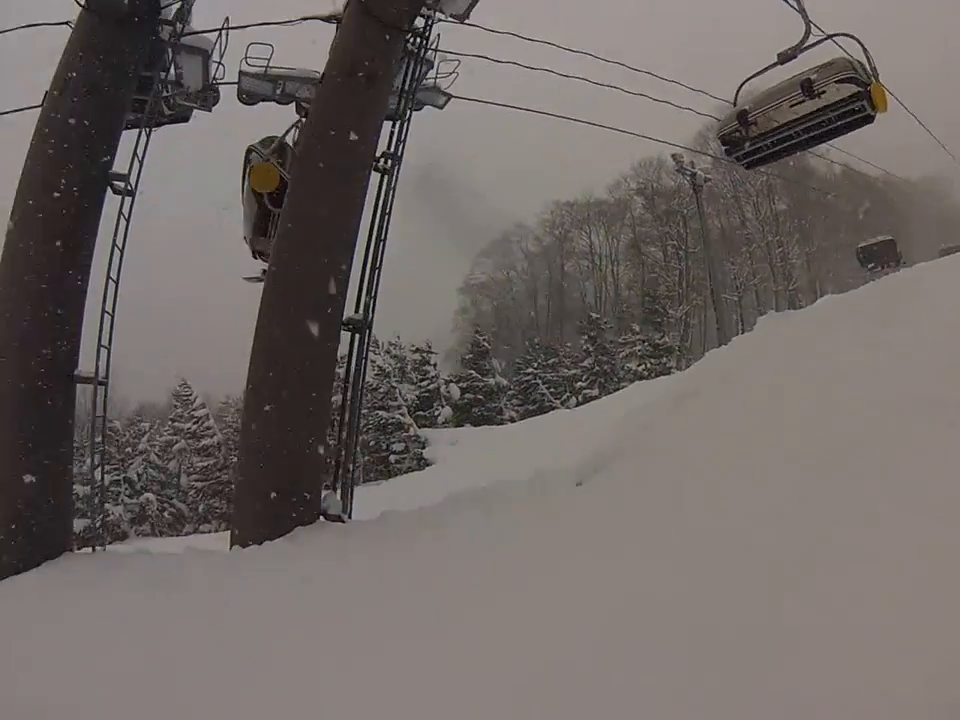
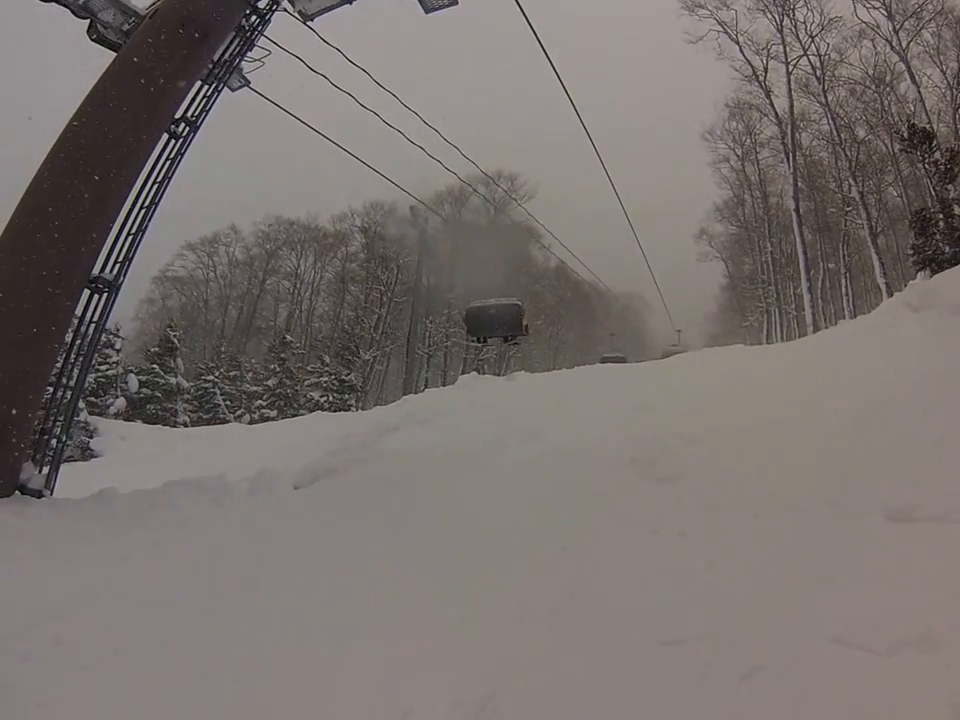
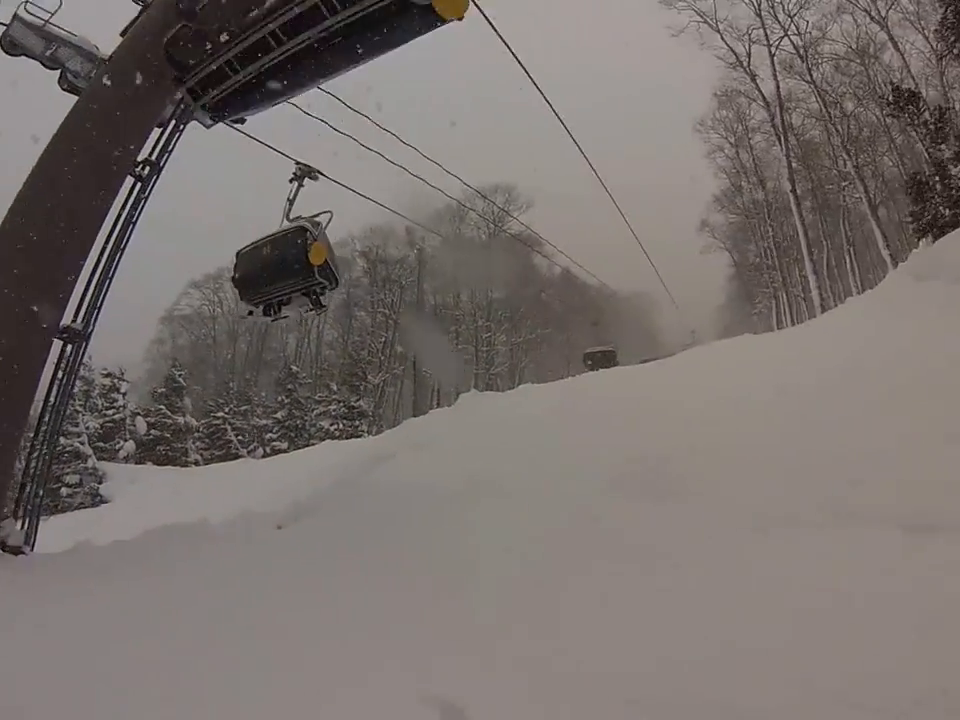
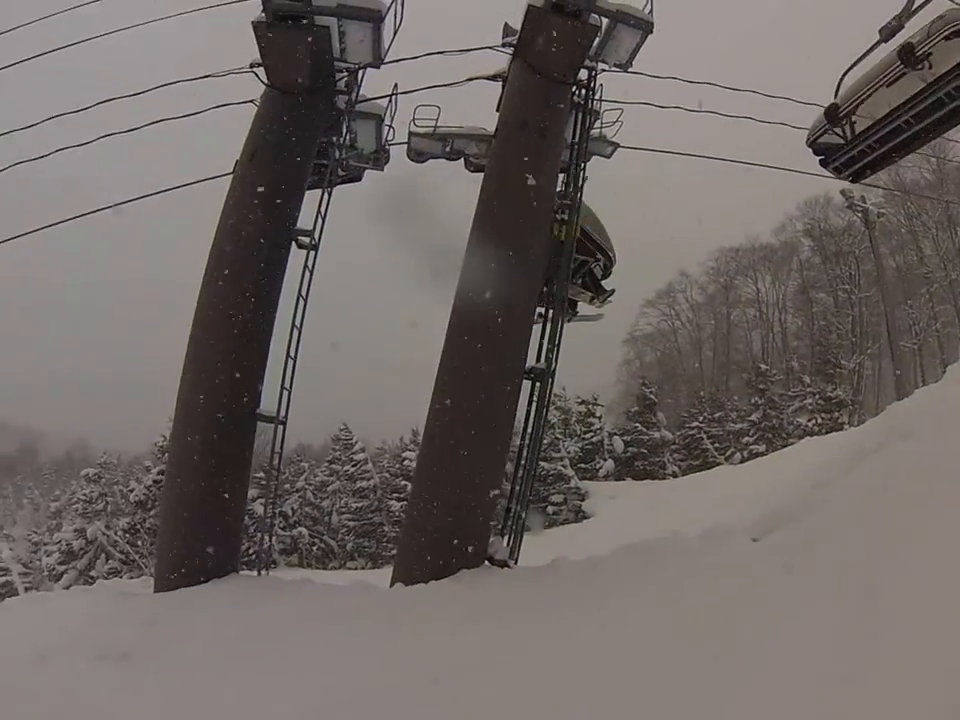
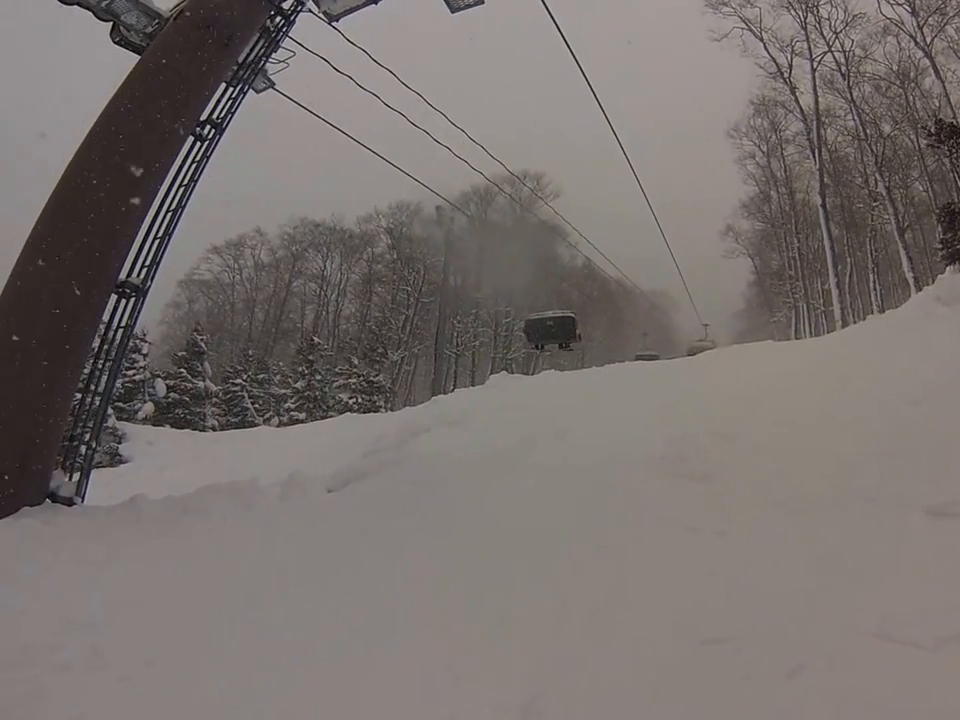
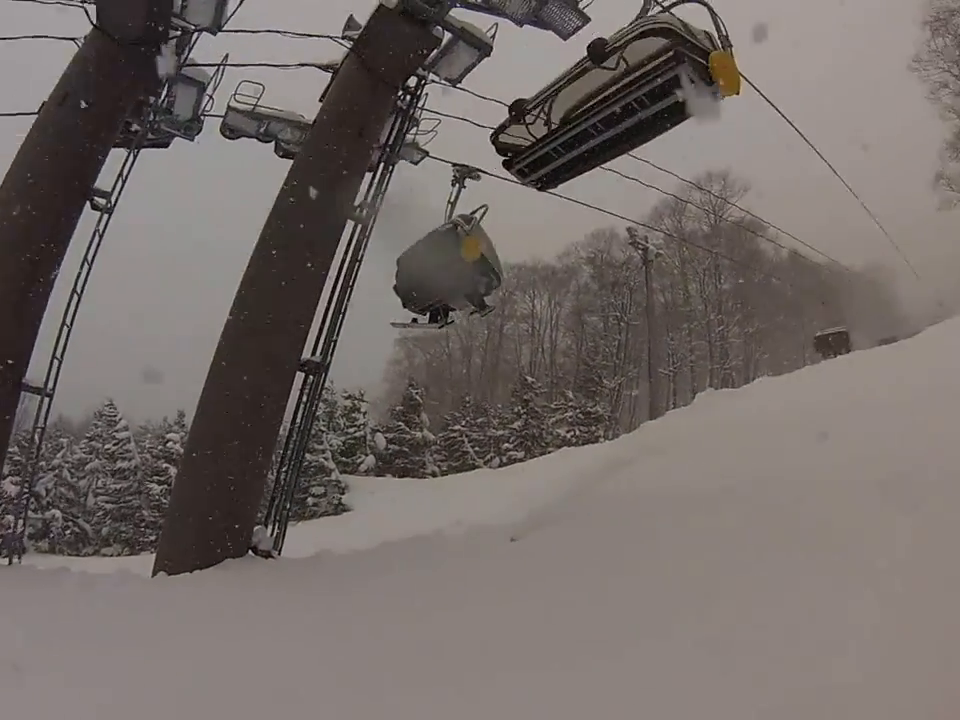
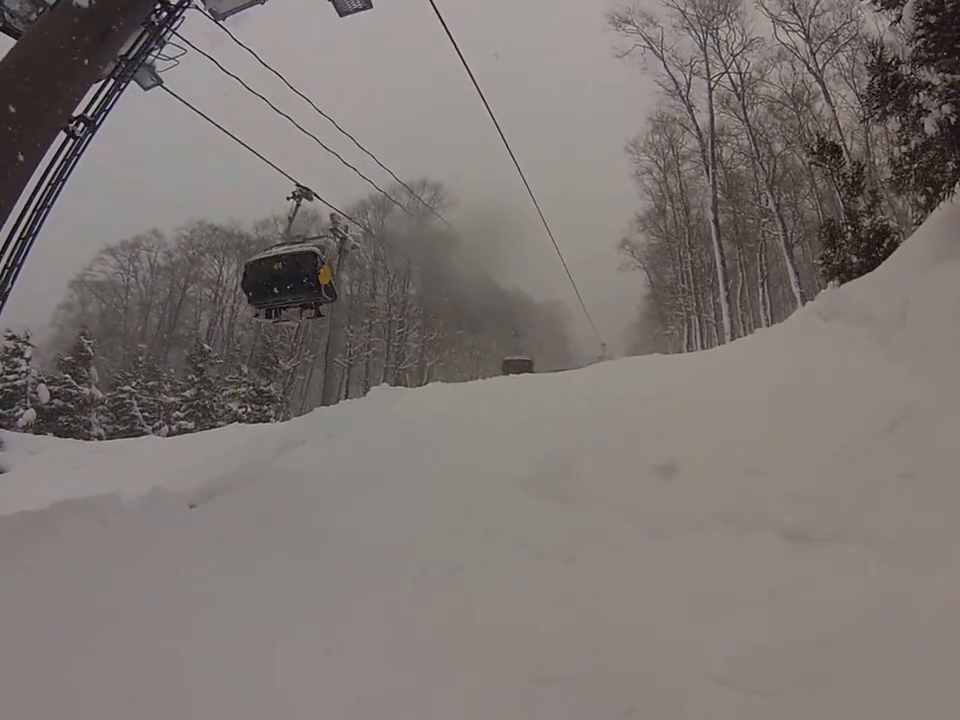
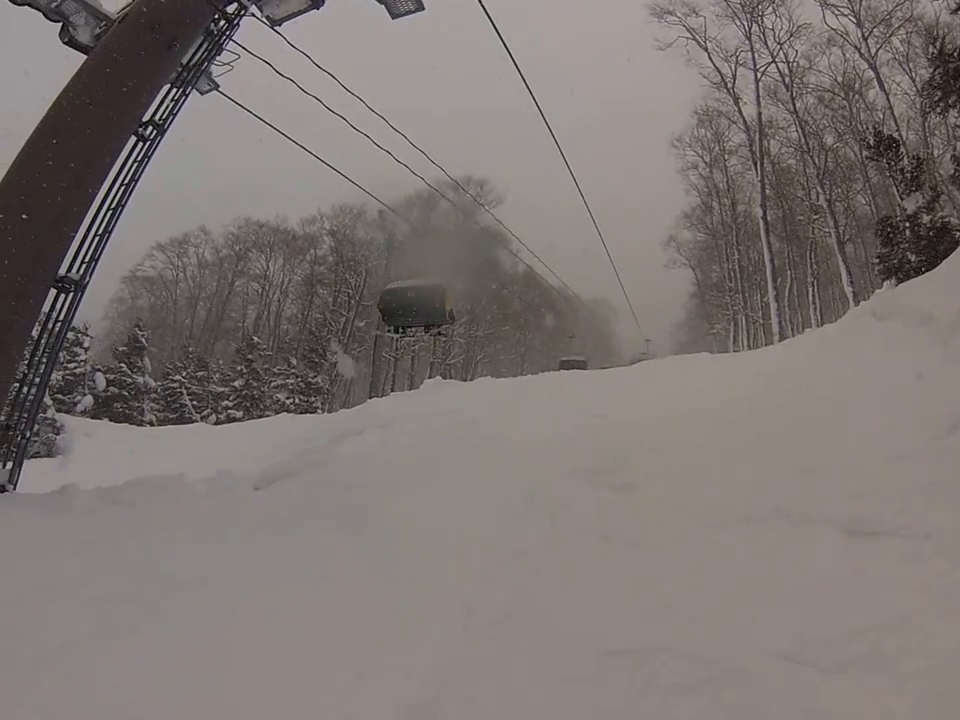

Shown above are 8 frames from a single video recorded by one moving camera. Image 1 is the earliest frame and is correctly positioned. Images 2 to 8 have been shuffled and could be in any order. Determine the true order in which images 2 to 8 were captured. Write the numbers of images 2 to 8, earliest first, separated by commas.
4, 6, 3, 7, 8, 2, 5
